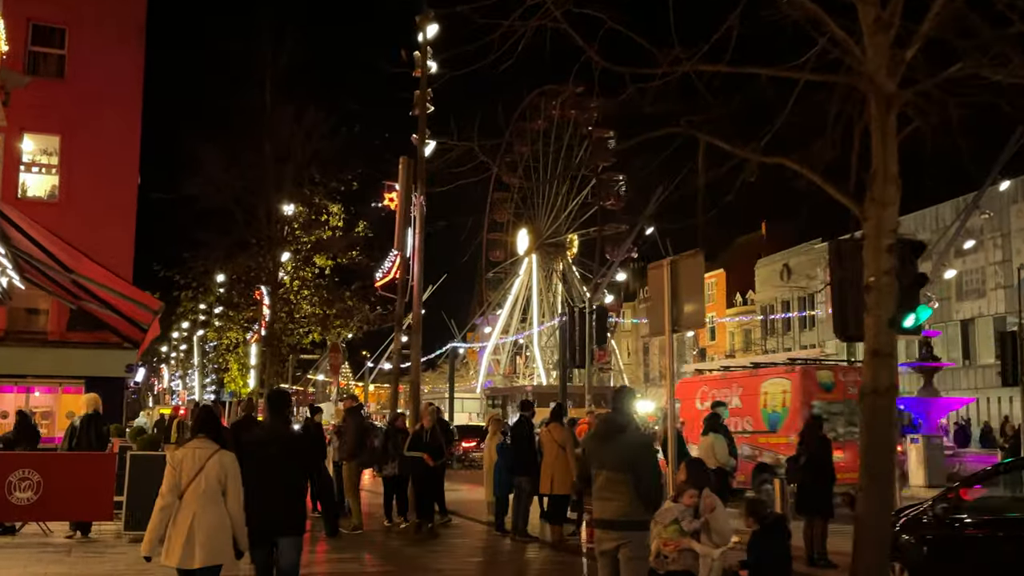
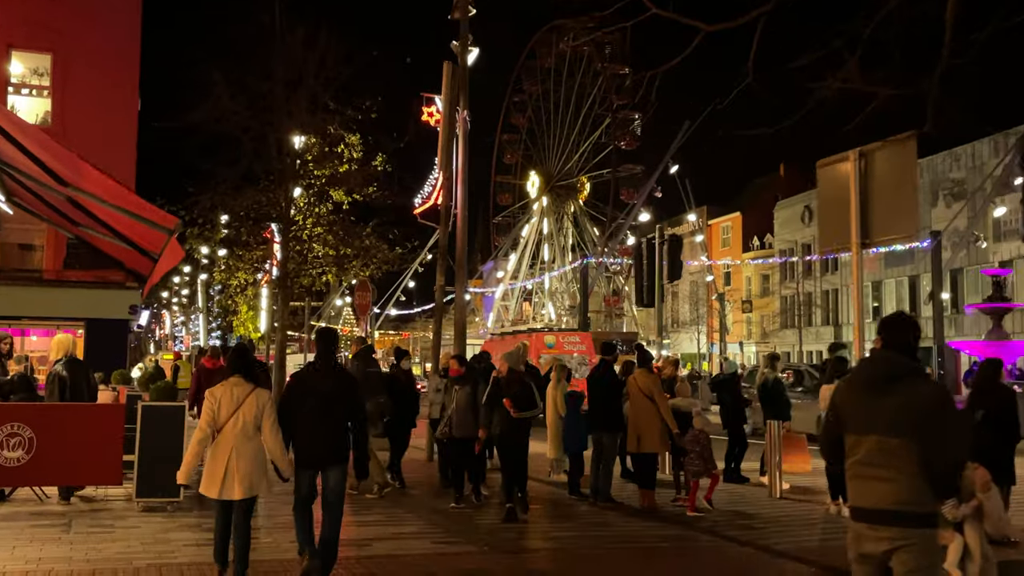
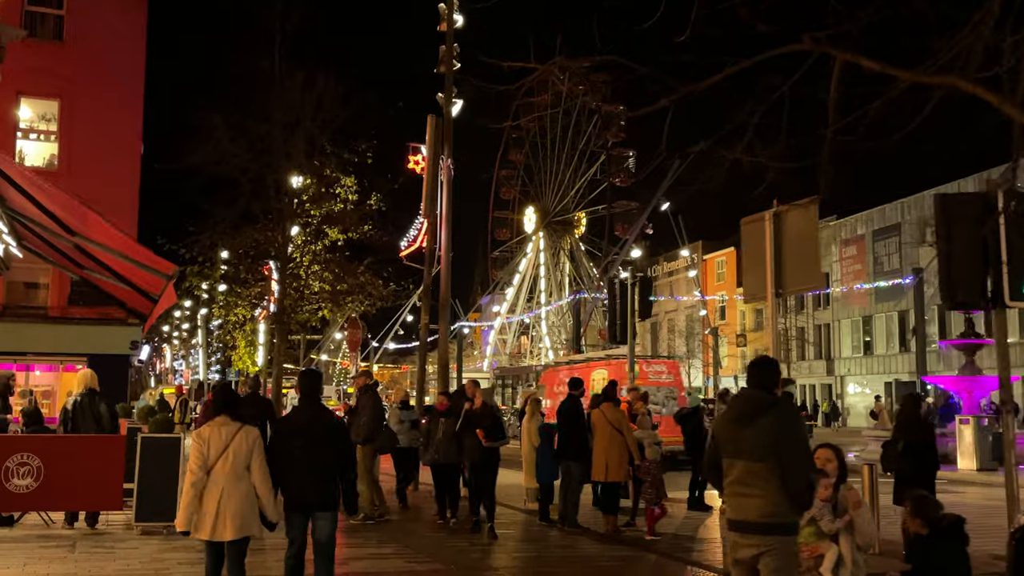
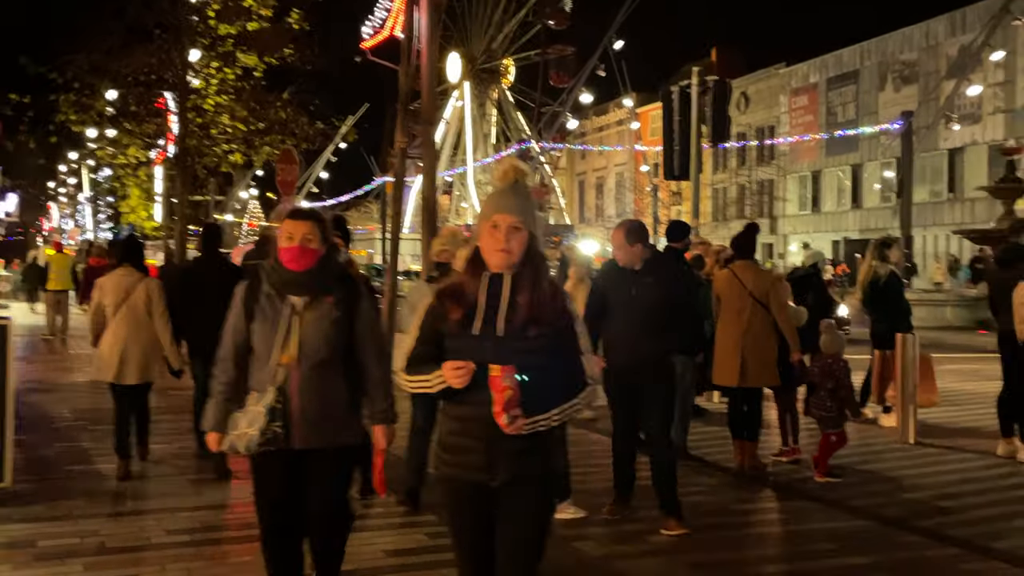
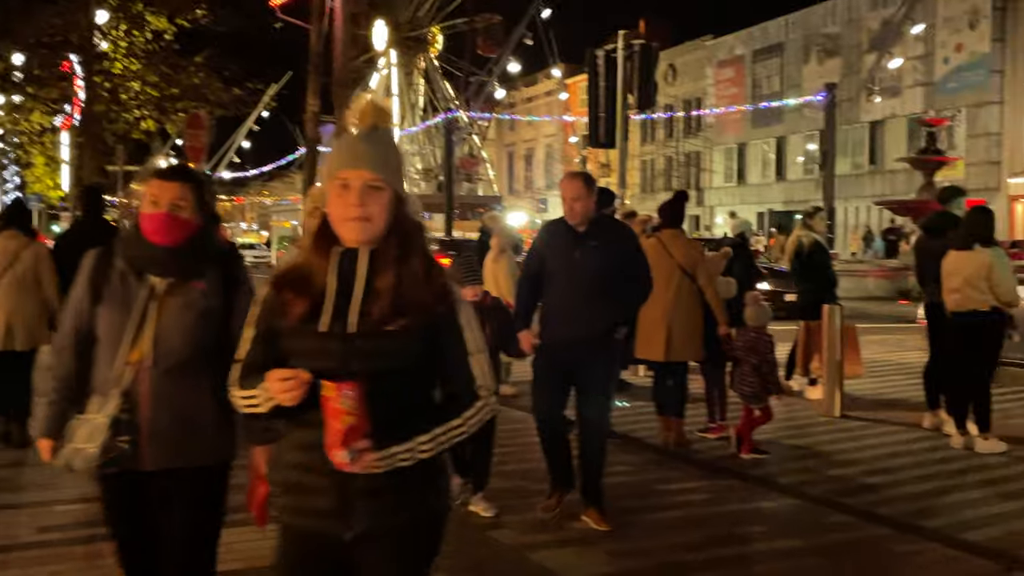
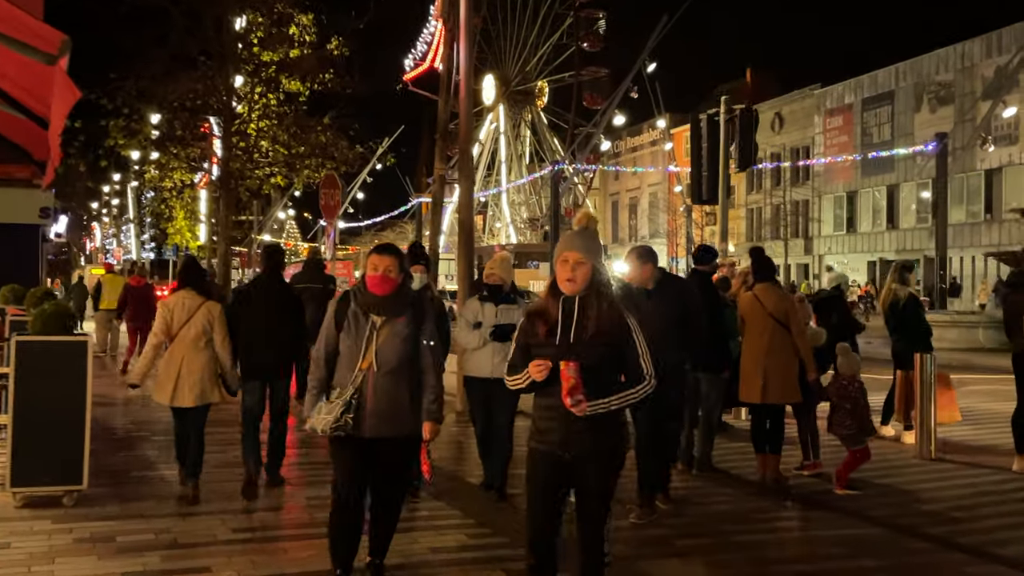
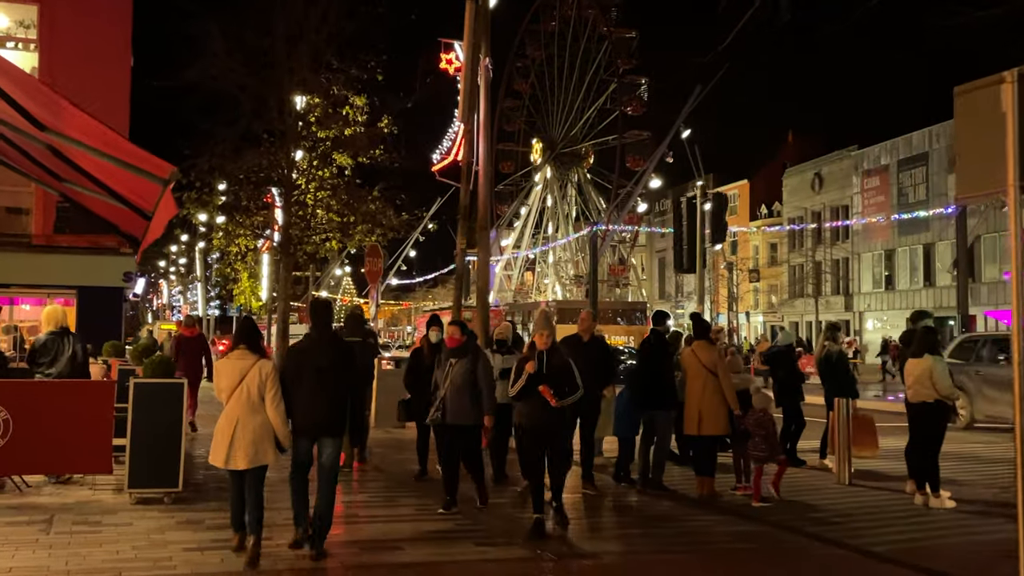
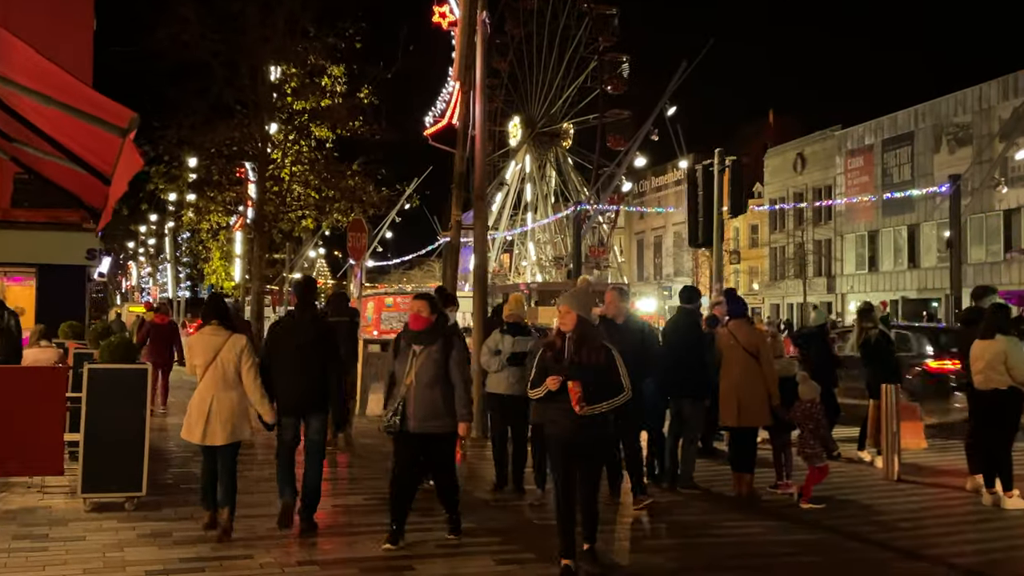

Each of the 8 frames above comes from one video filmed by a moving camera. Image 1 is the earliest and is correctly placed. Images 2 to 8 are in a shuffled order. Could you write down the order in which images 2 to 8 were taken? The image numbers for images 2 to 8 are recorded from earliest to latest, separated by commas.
3, 2, 7, 8, 6, 4, 5
